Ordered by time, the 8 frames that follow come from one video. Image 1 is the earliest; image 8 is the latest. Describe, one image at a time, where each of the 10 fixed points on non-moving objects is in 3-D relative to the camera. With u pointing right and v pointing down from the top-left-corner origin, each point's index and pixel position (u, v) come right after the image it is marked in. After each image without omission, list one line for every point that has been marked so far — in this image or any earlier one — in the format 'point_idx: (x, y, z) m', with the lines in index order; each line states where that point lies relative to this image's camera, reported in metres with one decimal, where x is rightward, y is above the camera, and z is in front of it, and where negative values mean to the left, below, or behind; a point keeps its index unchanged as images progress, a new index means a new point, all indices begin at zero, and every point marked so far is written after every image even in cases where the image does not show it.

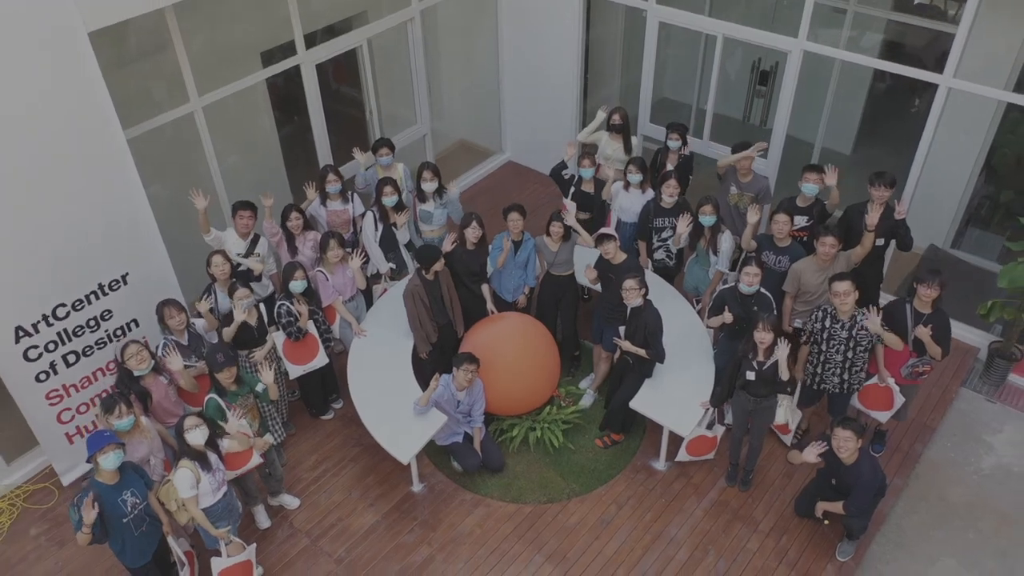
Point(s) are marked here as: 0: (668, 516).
0: (+1.1, -1.6, +5.7) m
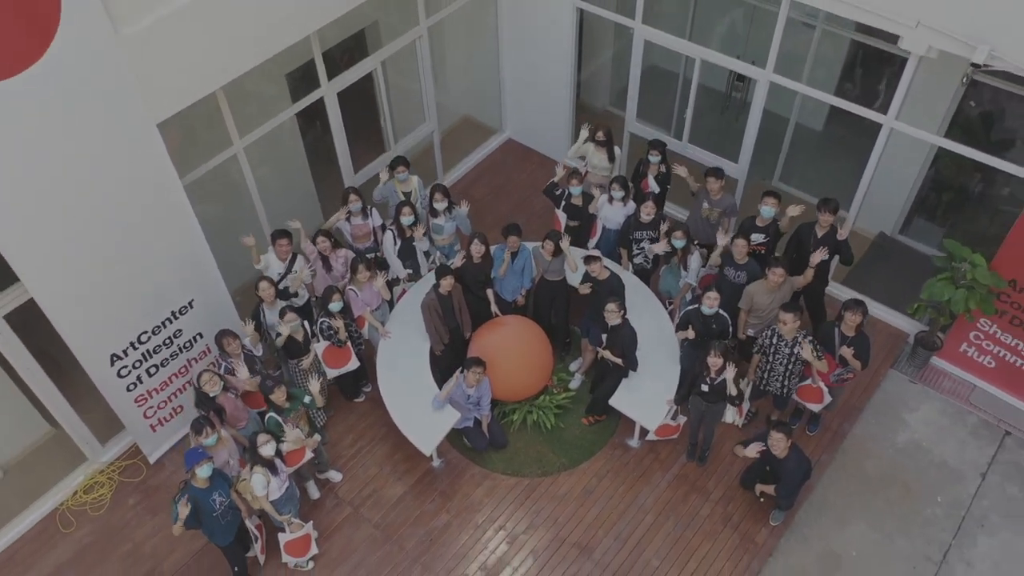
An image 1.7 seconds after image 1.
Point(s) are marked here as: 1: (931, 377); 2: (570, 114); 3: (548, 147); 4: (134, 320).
0: (+1.1, -1.7, +7.0) m
1: (+4.0, -0.8, +7.8) m
2: (+0.7, +2.0, +9.5) m
3: (+0.4, +1.7, +10.0) m
4: (-2.9, -0.3, +6.2) m
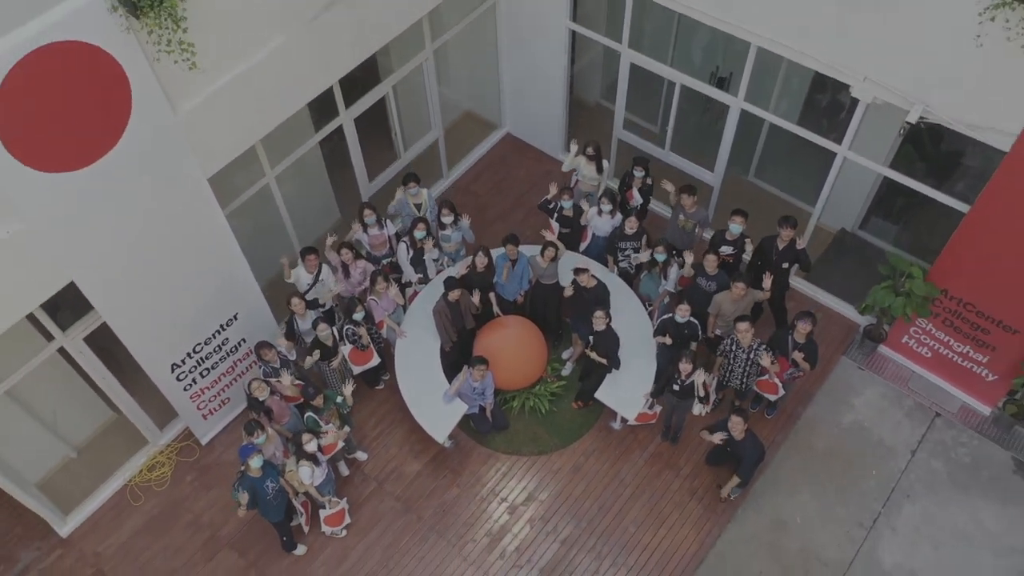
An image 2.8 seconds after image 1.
0: (+1.1, -1.8, +8.3) m
1: (+4.0, -0.8, +8.9) m
2: (+0.7, +2.2, +10.3) m
3: (+0.4, +1.9, +10.8) m
4: (-2.9, -0.4, +7.3) m
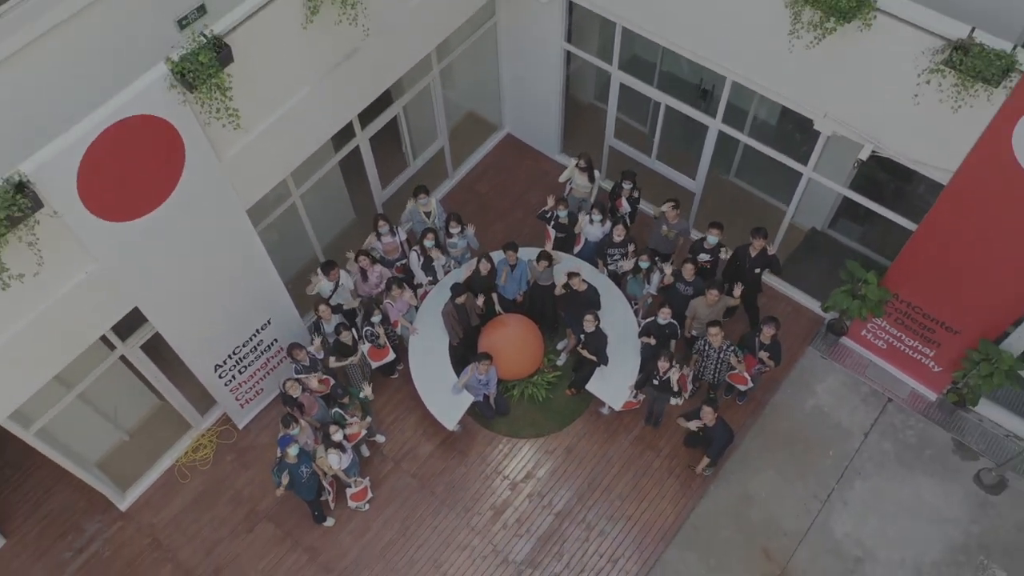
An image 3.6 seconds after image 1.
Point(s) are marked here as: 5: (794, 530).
0: (+1.1, -1.8, +9.4) m
1: (+4.0, -0.8, +10.0) m
2: (+0.7, +2.3, +11.2) m
3: (+0.4, +2.1, +11.7) m
4: (-2.9, -0.5, +8.3) m
5: (+3.1, -2.6, +8.9) m
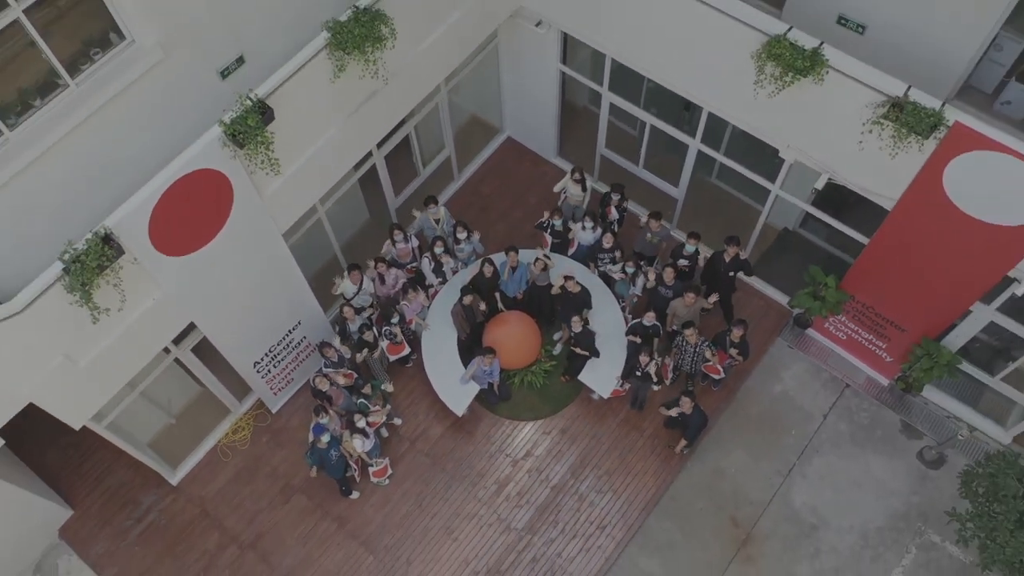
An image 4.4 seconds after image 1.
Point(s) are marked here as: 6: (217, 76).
0: (+1.1, -1.8, +10.7) m
1: (+4.0, -0.8, +11.2) m
2: (+0.7, +2.4, +12.2) m
3: (+0.4, +2.2, +12.7) m
4: (-2.9, -0.6, +9.5) m
5: (+3.1, -2.7, +10.2) m
6: (-3.0, +2.1, +8.1) m
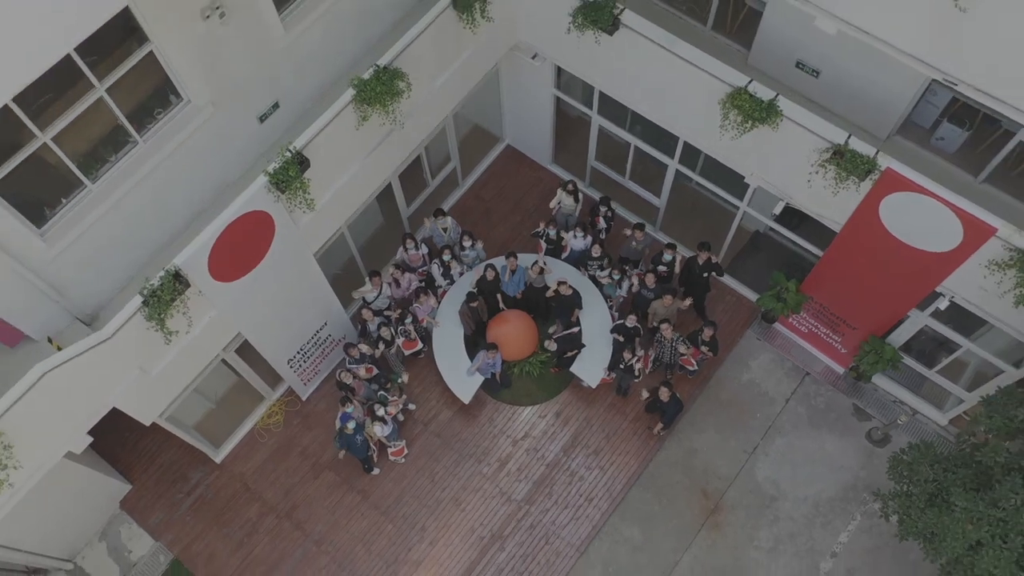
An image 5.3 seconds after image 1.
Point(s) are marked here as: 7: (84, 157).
0: (+1.1, -1.8, +12.2) m
1: (+4.0, -0.7, +12.6) m
2: (+0.7, +2.5, +13.5) m
3: (+0.4, +2.3, +14.0) m
4: (-2.9, -0.7, +11.0) m
5: (+3.1, -2.7, +11.8) m
6: (-3.0, +1.9, +9.4) m
7: (-4.2, +1.3, +8.0) m
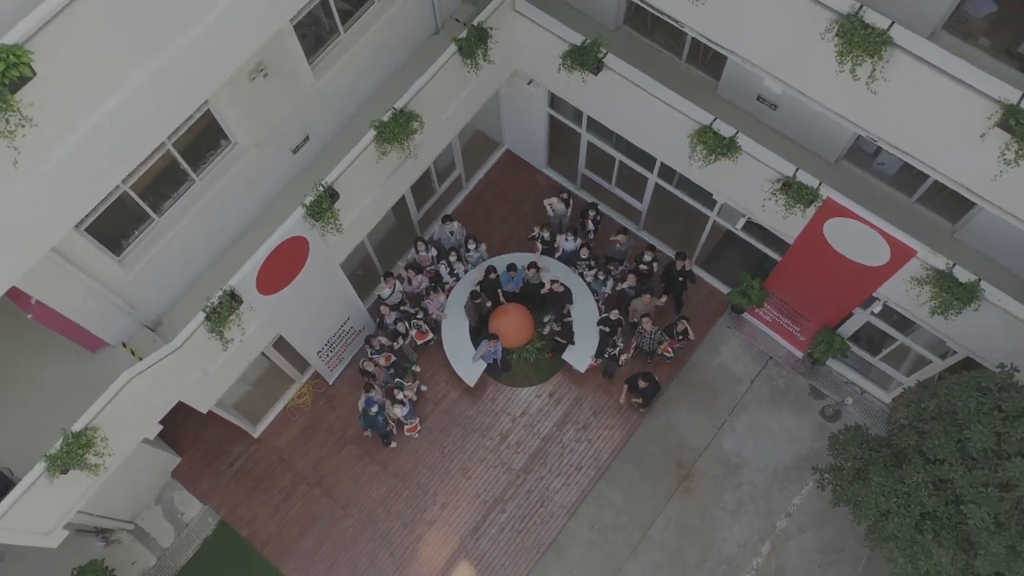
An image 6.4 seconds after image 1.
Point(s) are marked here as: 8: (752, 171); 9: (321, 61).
0: (+1.1, -1.8, +13.9) m
1: (+4.0, -0.6, +14.3) m
2: (+0.6, +2.6, +14.9) m
3: (+0.4, +2.5, +15.5) m
4: (-2.9, -0.8, +12.7) m
5: (+3.1, -2.6, +13.5) m
6: (-3.0, +1.8, +11.0) m
7: (-4.2, +1.1, +9.6) m
8: (+3.2, +1.6, +10.7) m
9: (-2.5, +2.9, +10.5) m
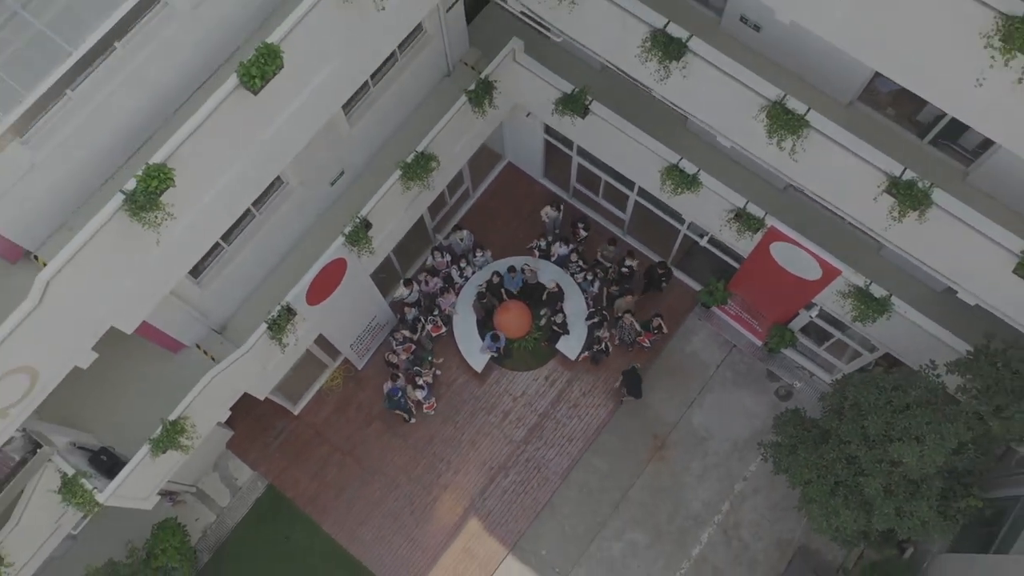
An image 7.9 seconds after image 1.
0: (+1.2, -1.7, +16.4) m
1: (+4.0, -0.6, +16.7) m
2: (+0.6, +2.7, +17.1) m
3: (+0.4, +2.6, +17.7) m
4: (-2.9, -0.8, +15.0) m
5: (+3.1, -2.6, +16.0) m
6: (-3.0, +1.7, +13.2) m
7: (-4.2, +0.8, +11.8) m
8: (+3.2, +1.4, +13.0) m
9: (-2.4, +2.7, +12.6) m
